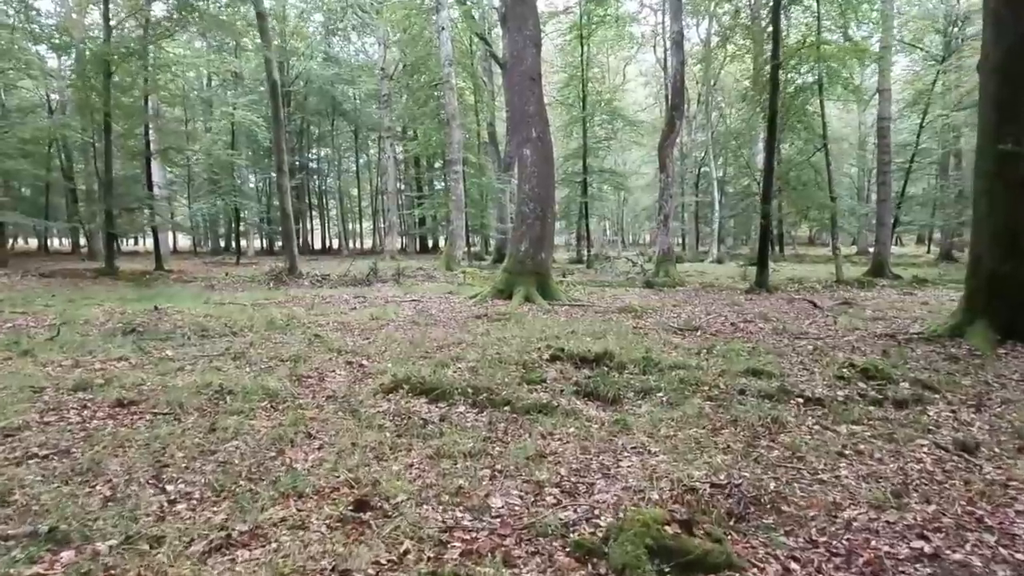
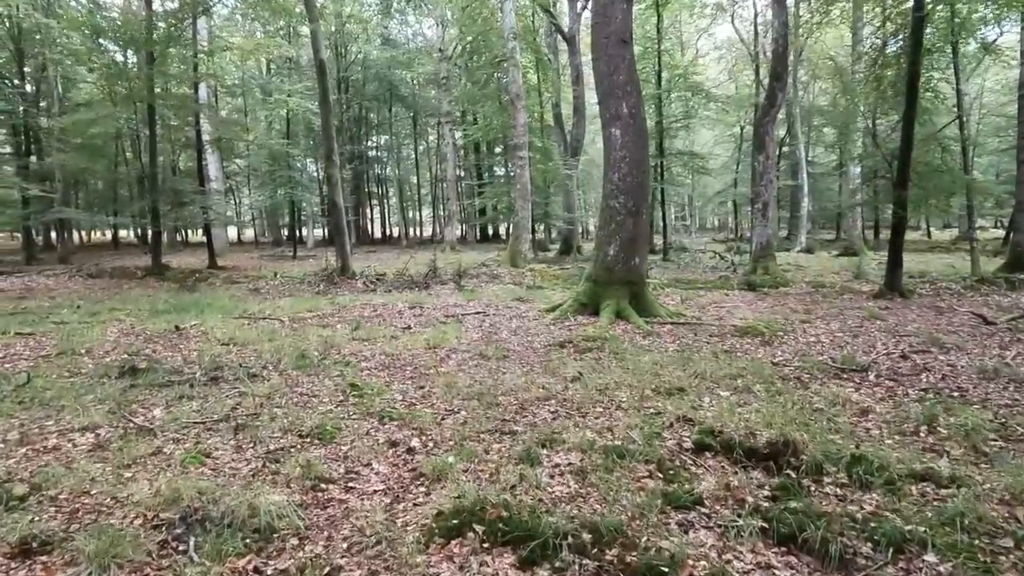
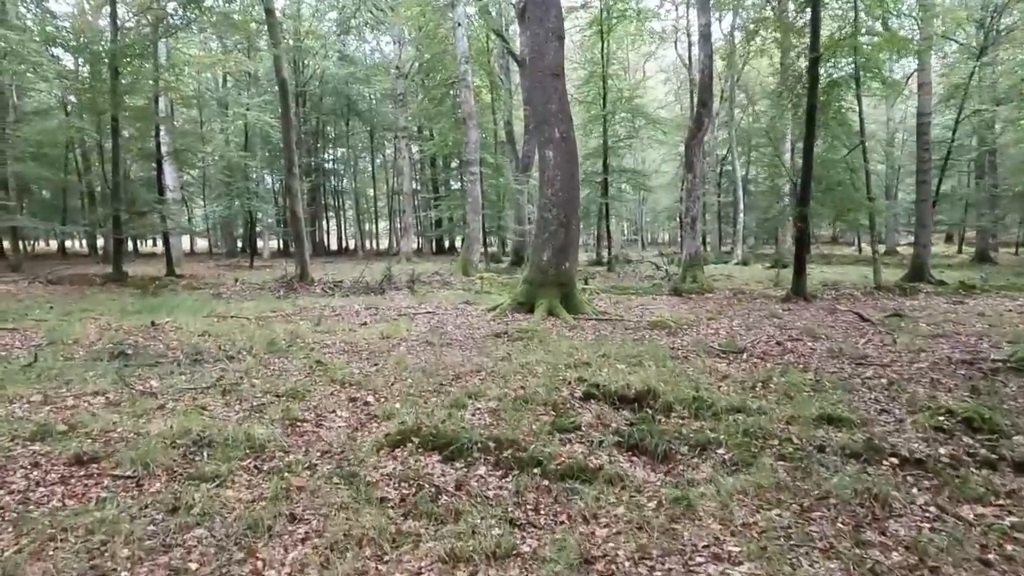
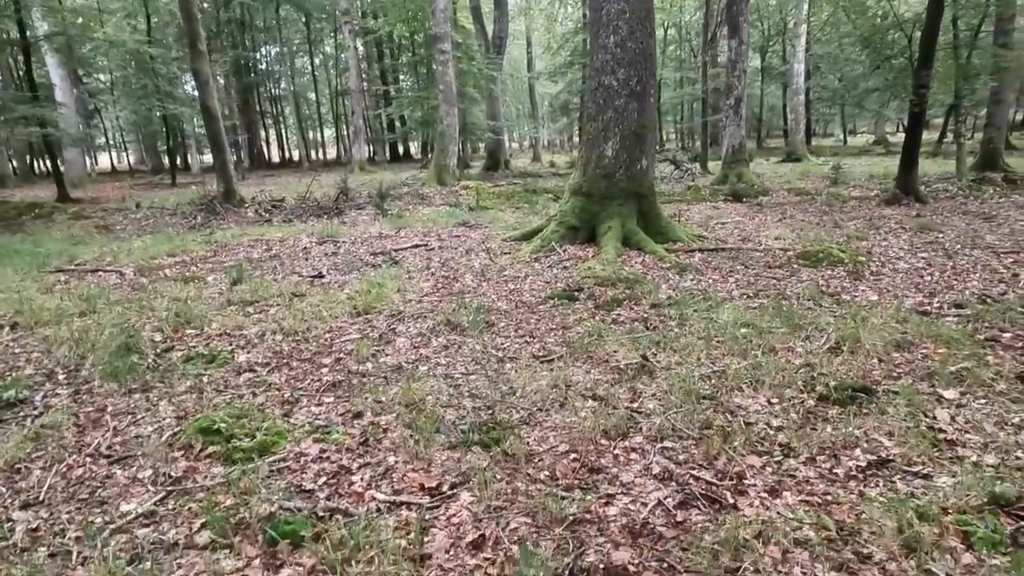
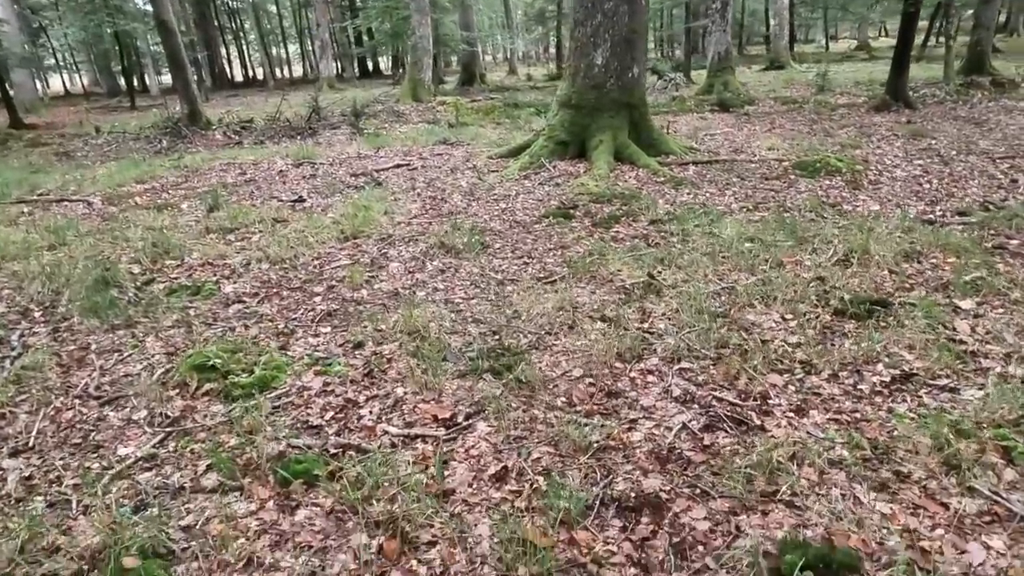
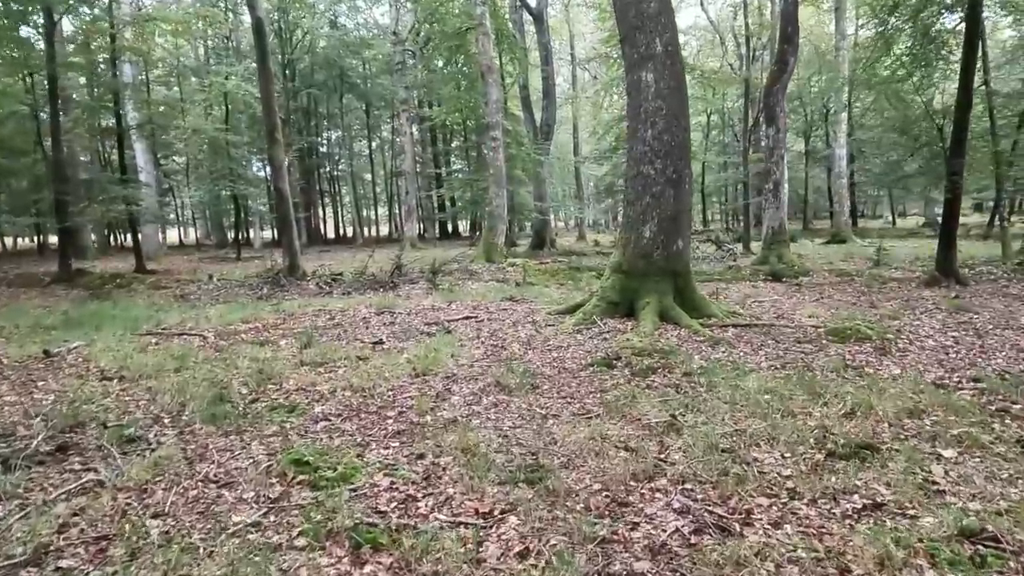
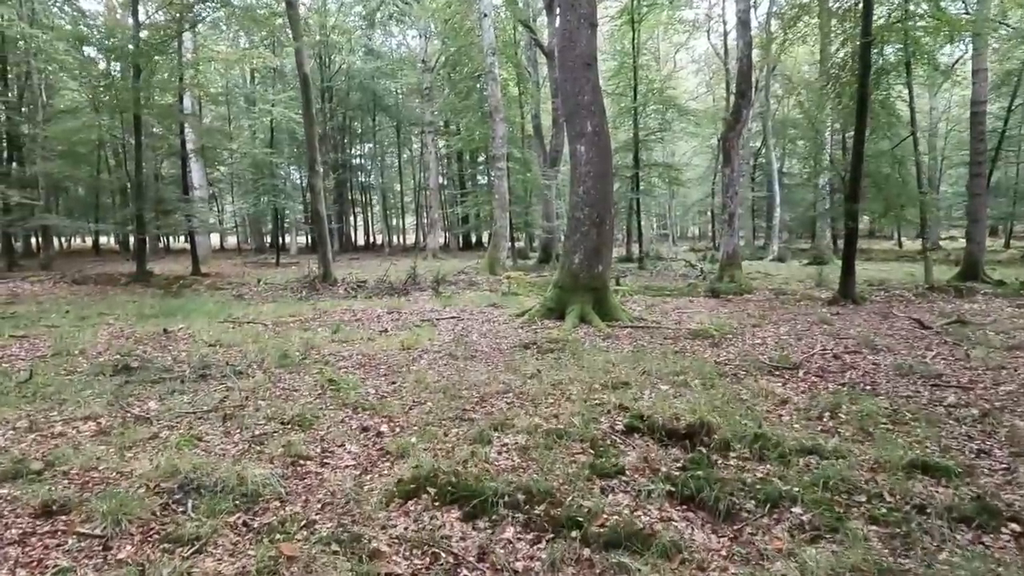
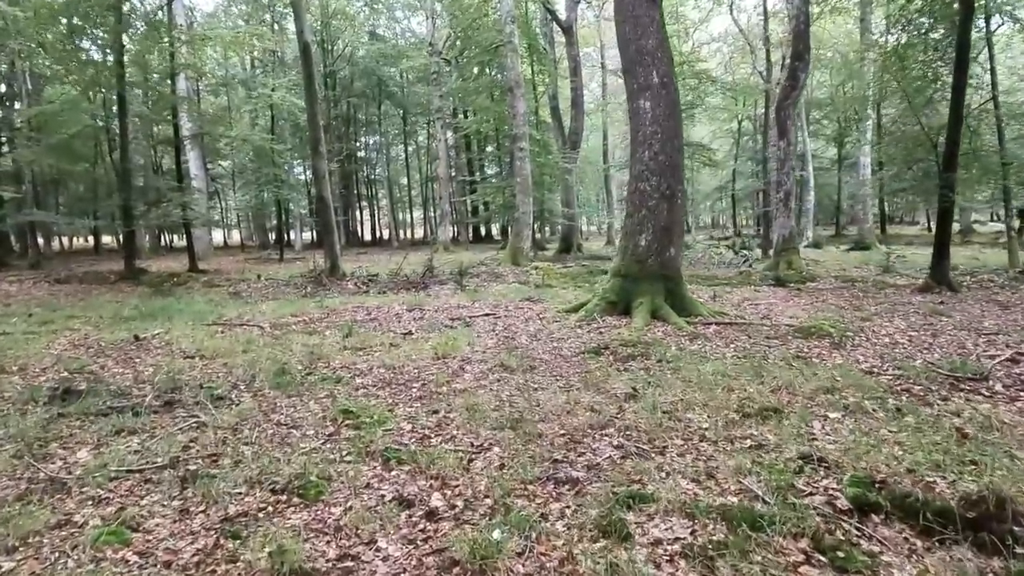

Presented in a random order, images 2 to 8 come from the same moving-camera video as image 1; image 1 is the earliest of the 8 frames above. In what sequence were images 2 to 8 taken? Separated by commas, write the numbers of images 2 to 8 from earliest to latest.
3, 7, 2, 8, 6, 4, 5
